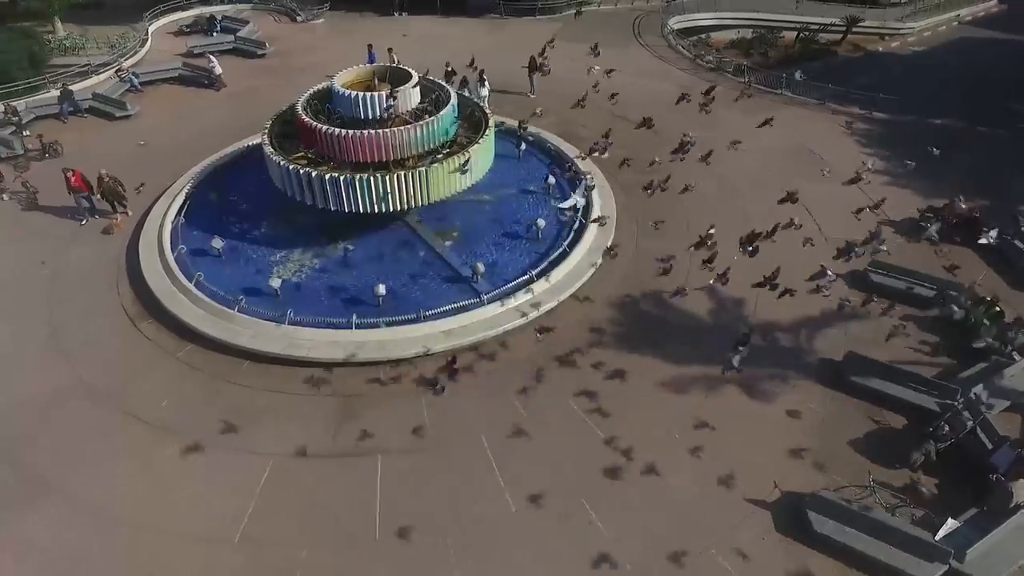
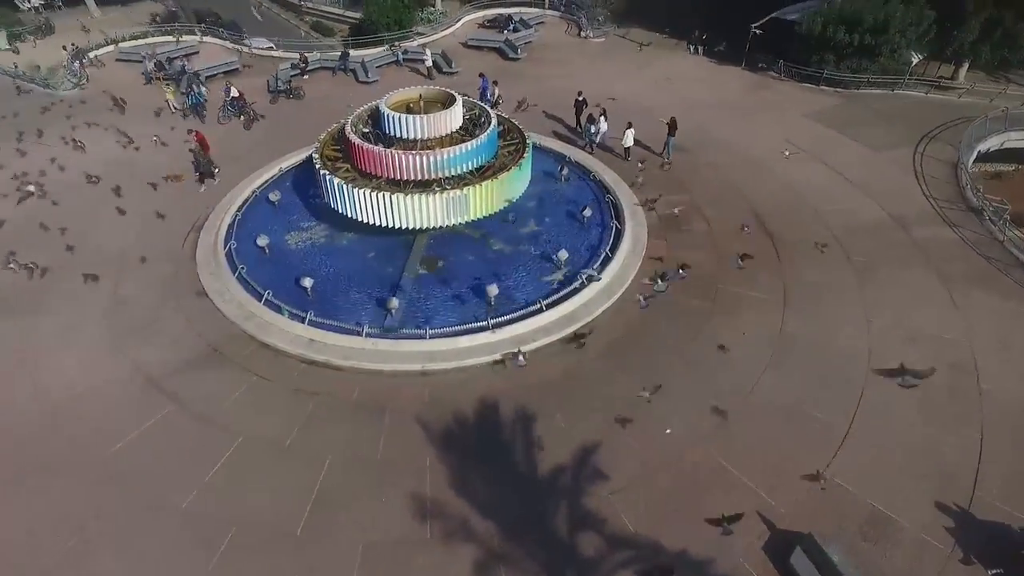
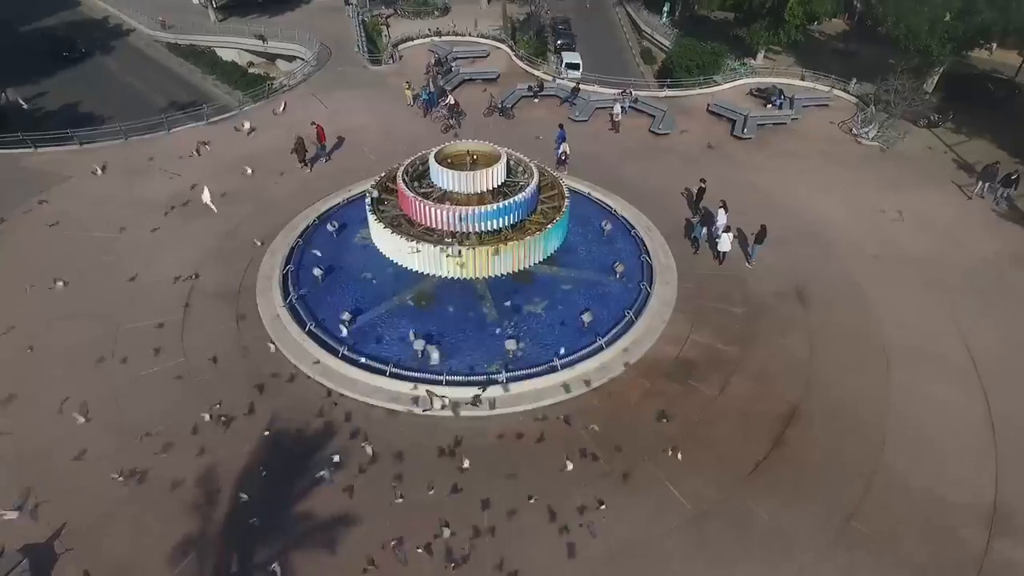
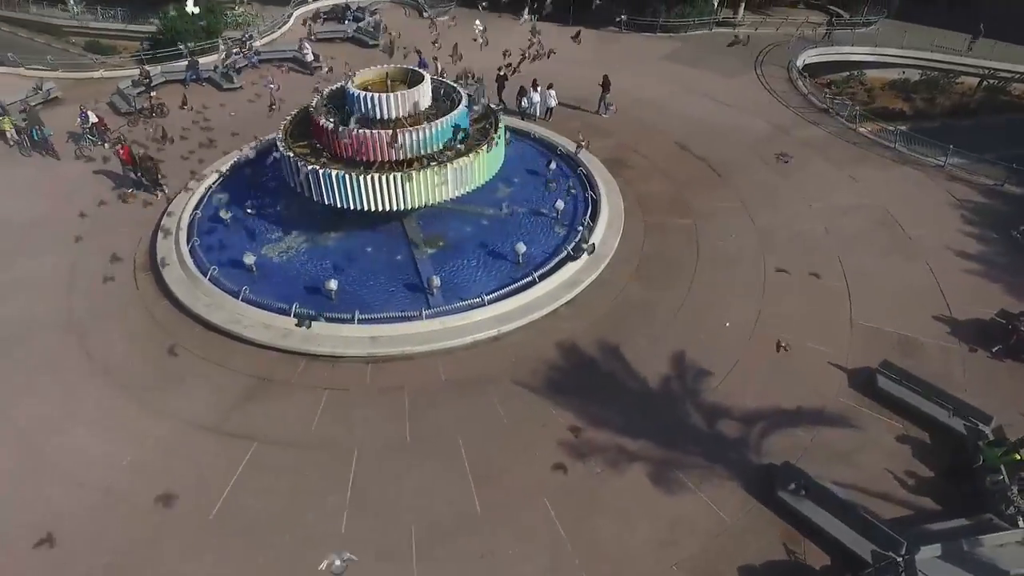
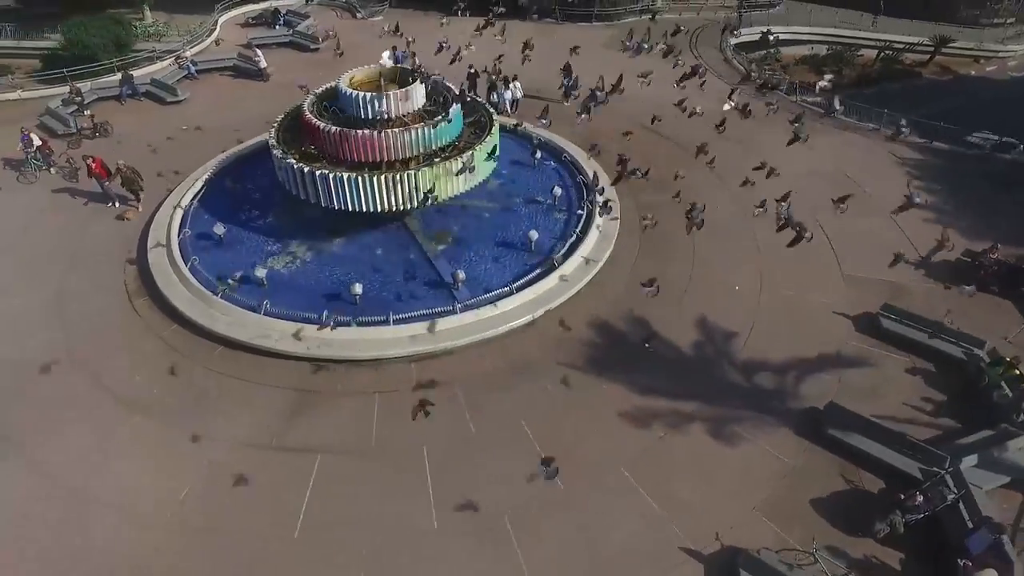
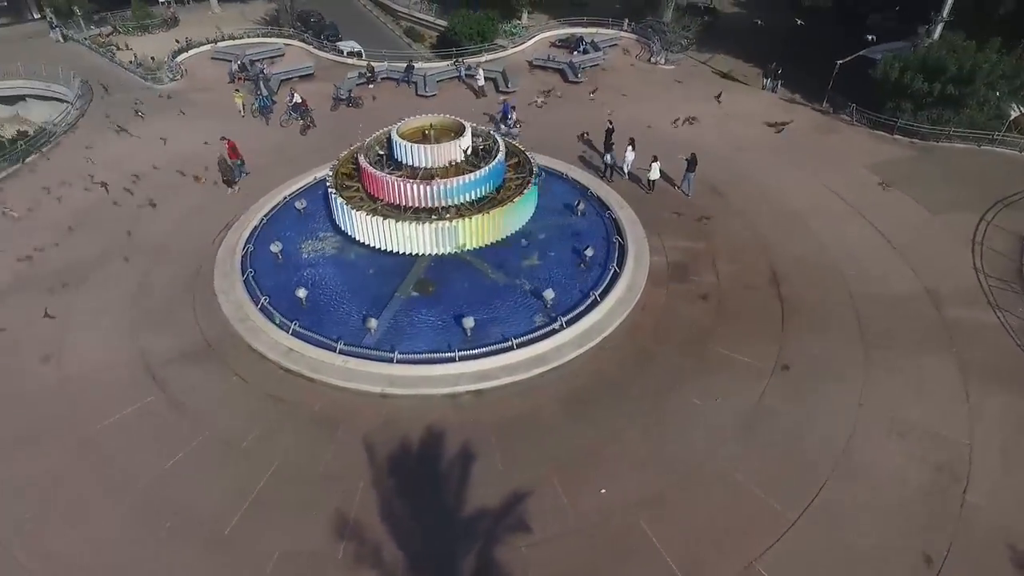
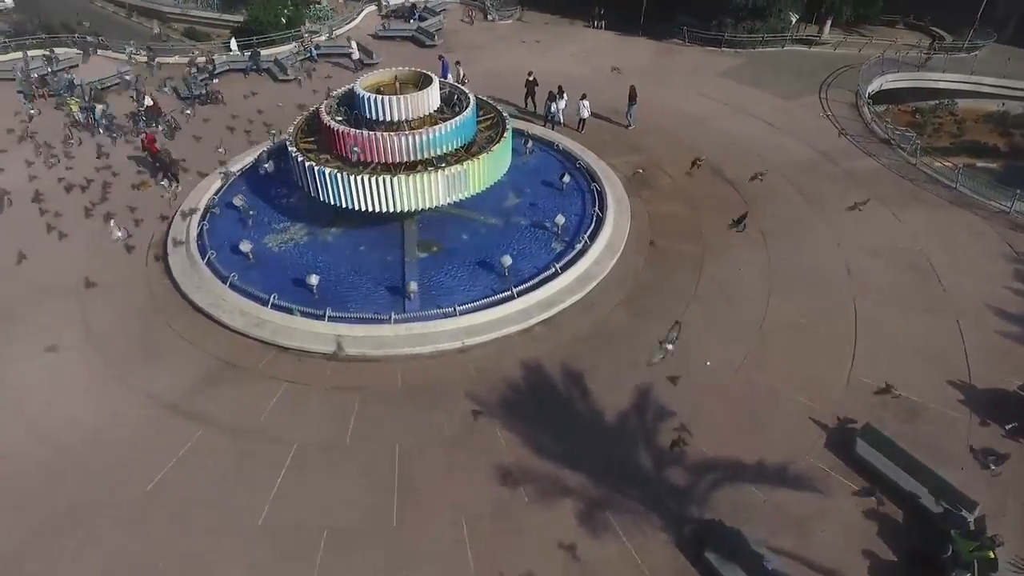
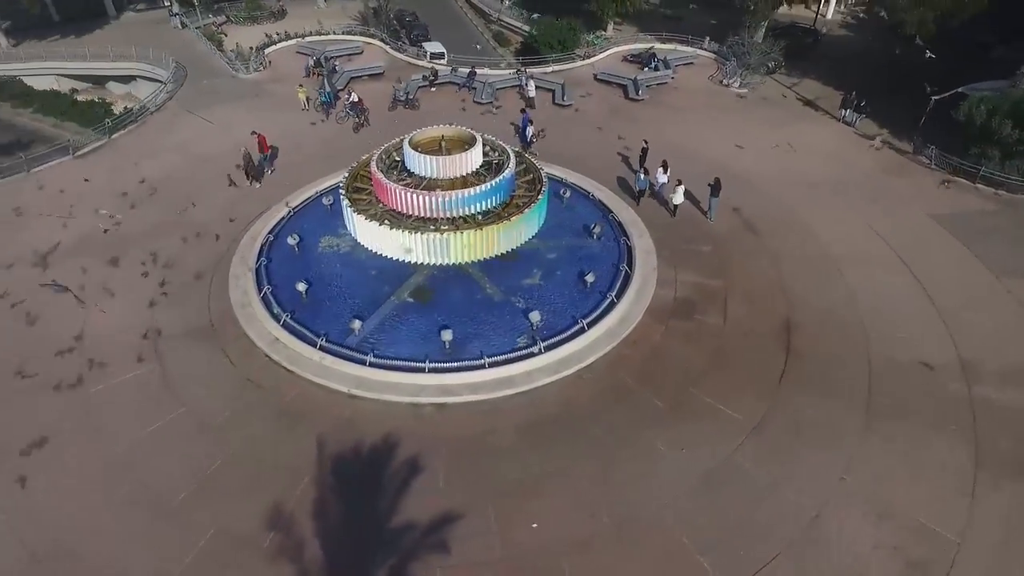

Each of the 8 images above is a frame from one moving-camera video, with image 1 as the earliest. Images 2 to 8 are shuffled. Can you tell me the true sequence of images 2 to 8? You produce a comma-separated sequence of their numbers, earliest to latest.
5, 4, 7, 2, 6, 8, 3
